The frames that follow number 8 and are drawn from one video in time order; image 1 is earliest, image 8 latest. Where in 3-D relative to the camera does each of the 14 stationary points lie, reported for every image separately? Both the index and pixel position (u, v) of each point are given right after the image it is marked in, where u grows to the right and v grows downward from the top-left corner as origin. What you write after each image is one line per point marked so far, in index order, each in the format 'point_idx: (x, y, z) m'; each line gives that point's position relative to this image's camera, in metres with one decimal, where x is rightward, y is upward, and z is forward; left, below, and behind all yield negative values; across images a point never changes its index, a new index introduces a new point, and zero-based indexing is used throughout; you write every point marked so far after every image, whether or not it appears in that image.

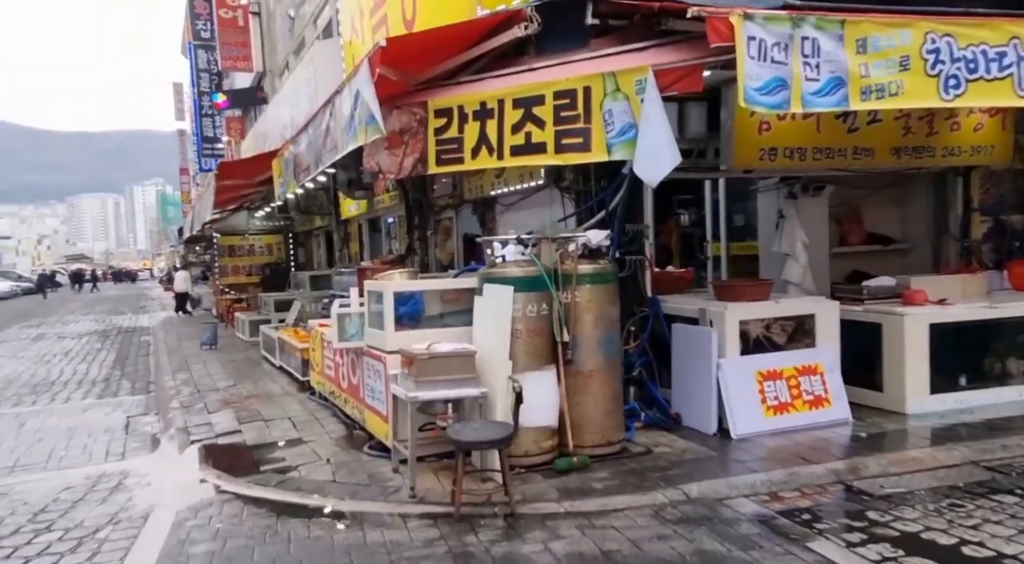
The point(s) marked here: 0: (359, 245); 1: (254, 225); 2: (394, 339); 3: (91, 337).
0: (-3.2, +0.8, +15.8) m
1: (-6.8, +1.5, +19.9) m
2: (-0.8, -0.4, +5.5) m
3: (-10.1, -1.3, +18.3) m
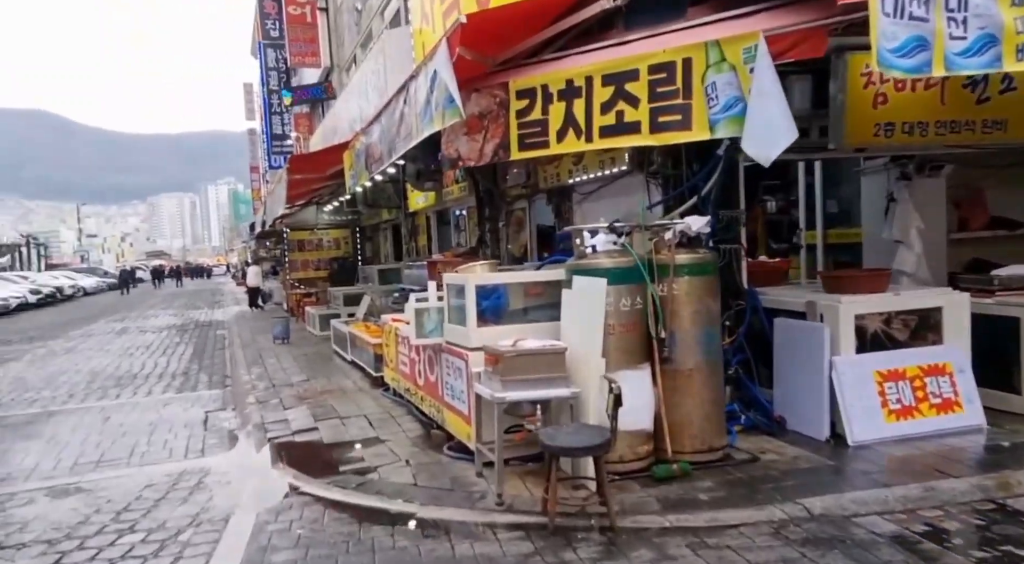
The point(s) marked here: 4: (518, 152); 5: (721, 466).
0: (-1.8, +0.9, +15.6) m
1: (-5.0, +1.6, +20.0) m
2: (-0.2, -0.4, +5.2) m
3: (-8.4, -1.2, +18.7) m
4: (0.0, +0.9, +5.5) m
5: (+1.3, -1.1, +4.7) m
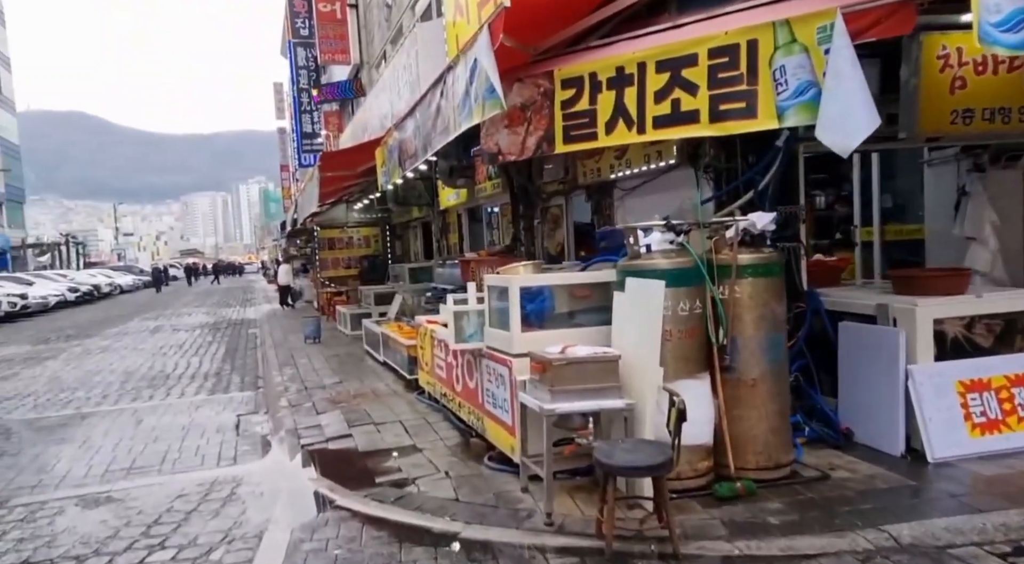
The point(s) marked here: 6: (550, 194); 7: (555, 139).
0: (-1.1, +0.9, +15.3) m
1: (-4.1, +1.7, +19.9) m
2: (+0.1, -0.4, +4.8) m
3: (-7.6, -1.2, +18.7) m
4: (+0.3, +0.9, +5.1) m
5: (+1.6, -1.1, +4.3) m
6: (+0.5, +1.1, +10.0) m
7: (+0.3, +1.0, +5.2) m
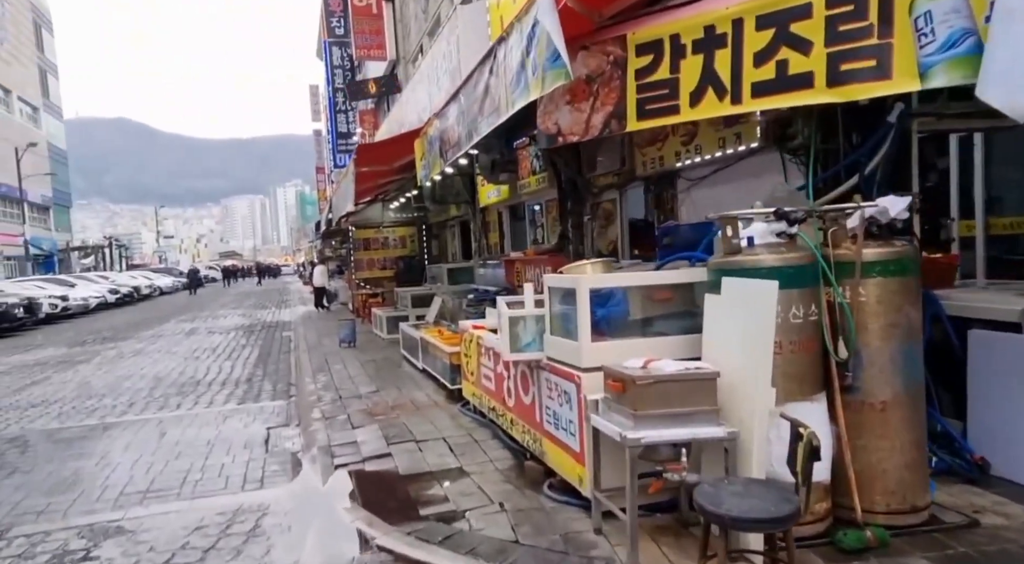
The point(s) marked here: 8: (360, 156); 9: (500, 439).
0: (-0.3, +0.9, +14.6) m
1: (-3.1, +1.7, +19.3) m
2: (+0.4, -0.4, +4.1) m
3: (-6.6, -1.2, +18.2) m
4: (+0.7, +0.9, +4.4) m
5: (+1.9, -1.1, +3.5) m
6: (+1.1, +1.1, +9.2) m
7: (+0.7, +1.0, +4.4) m
8: (-2.1, +1.6, +10.2) m
9: (-0.1, -1.2, +5.9) m
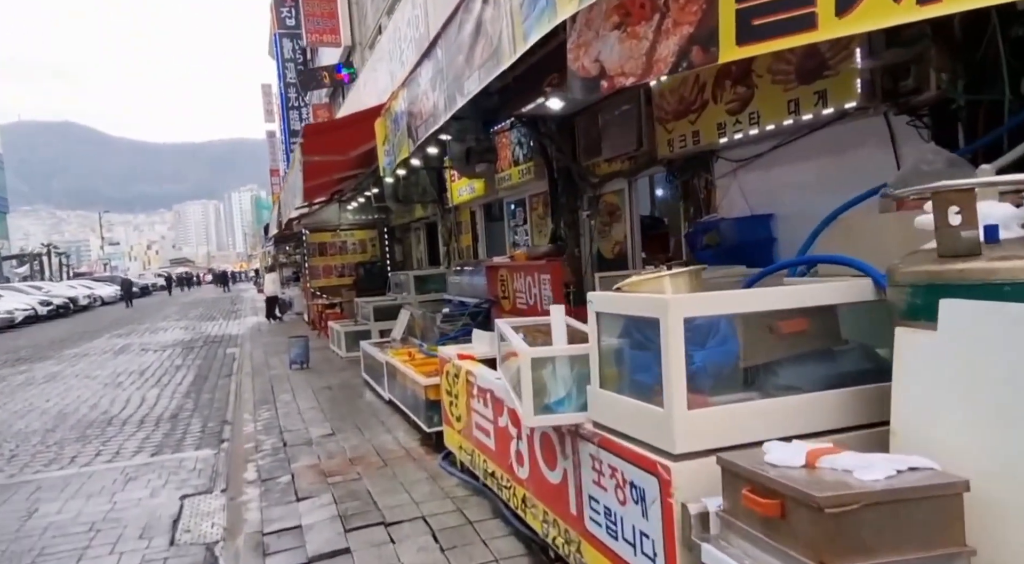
0: (-0.7, +0.8, +12.9) m
1: (-3.8, +1.5, +17.4) m
2: (+0.5, -0.5, +2.4) m
3: (-7.2, -1.4, +16.2) m
4: (+0.8, +0.8, +2.7) m
5: (+2.1, -1.2, +1.9) m
6: (+0.9, +1.0, +7.6) m
7: (+0.8, +0.9, +2.8) m
8: (-2.3, +1.5, +8.4) m
9: (0.0, -1.3, +4.2) m
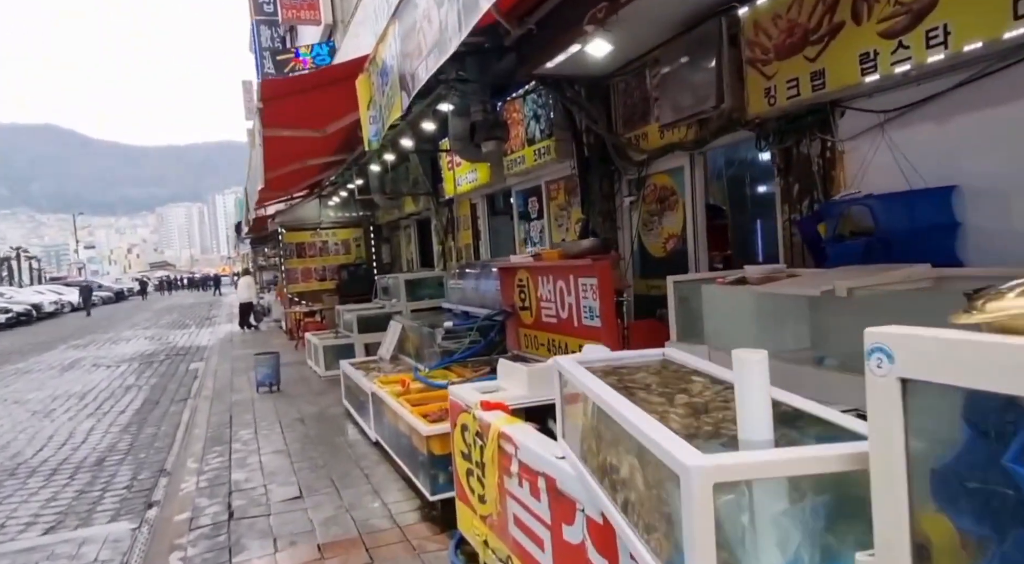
0: (-0.6, +0.7, +11.2) m
1: (-3.8, +1.4, +15.6) m
2: (+0.8, -0.5, +0.7) m
3: (-7.1, -1.6, +14.3) m
4: (+1.1, +0.8, +1.0) m
5: (+2.3, -1.2, +0.2) m
6: (+1.1, +1.0, +5.9) m
7: (+1.0, +0.9, +1.0) m
8: (-2.1, +1.4, +6.6) m
9: (+0.2, -1.4, +2.5) m
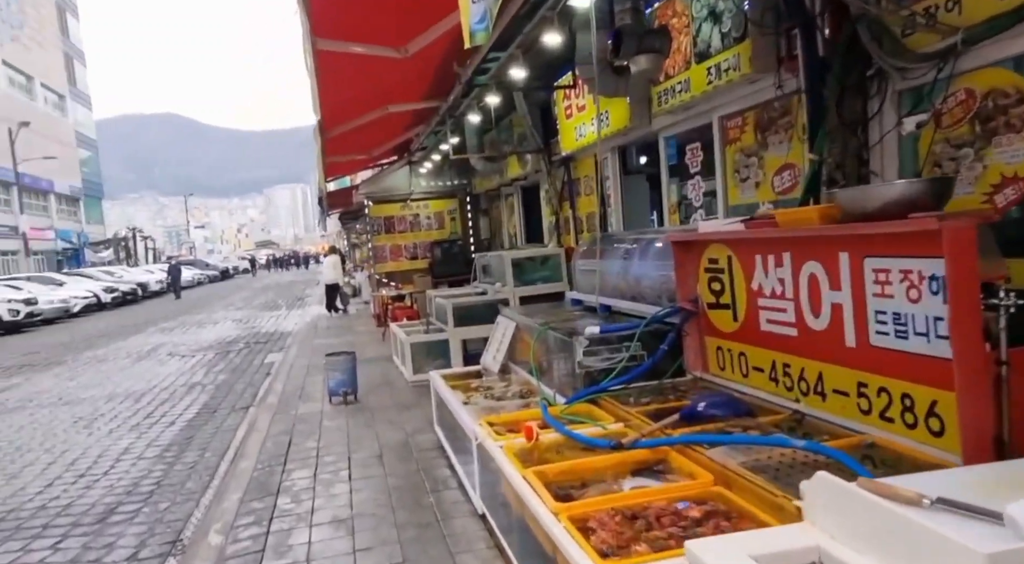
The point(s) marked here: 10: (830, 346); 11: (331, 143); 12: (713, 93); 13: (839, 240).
0: (+1.0, +0.9, +8.7) m
1: (-1.6, +1.7, +13.5) m
2: (+1.1, -0.6, -1.8) m
3: (-5.1, -1.2, +12.7) m
4: (+1.4, +0.7, -1.6) m
5: (+2.5, -1.3, -2.5) m
6: (+2.0, +1.1, +3.3) m
7: (+1.3, +0.8, -1.5) m
8: (-1.1, +1.5, +4.4) m
9: (+0.7, -1.4, +0.1) m
10: (+1.3, -0.2, +3.0) m
11: (-2.2, +1.5, +9.5) m
12: (+1.4, +1.4, +5.3) m
13: (+1.2, +0.2, +2.8) m
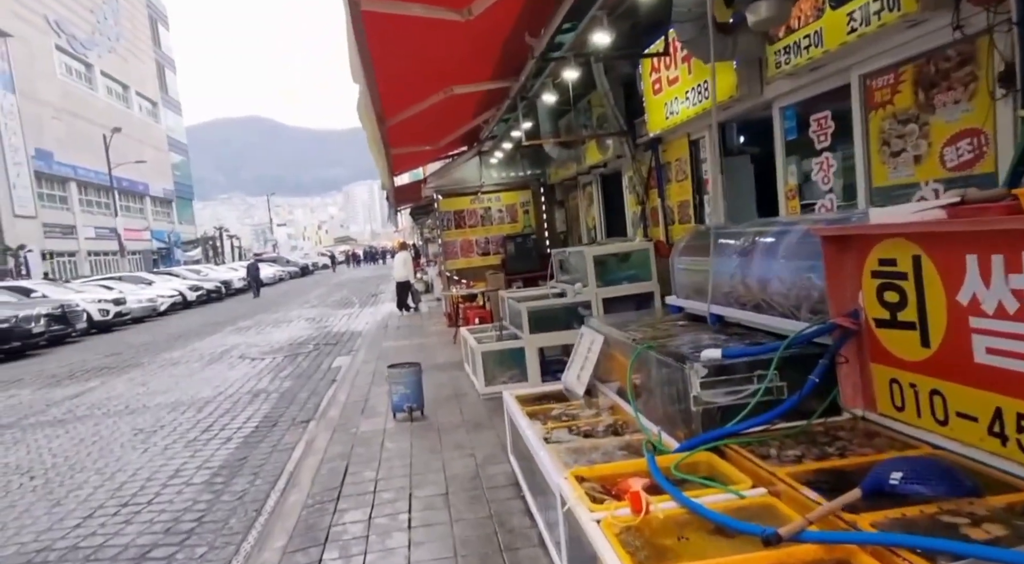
0: (+1.8, +1.0, +7.6) m
1: (-0.4, +1.8, +12.6) m
2: (+0.9, -0.7, -2.9) m
3: (-3.9, -1.3, +12.2) m
4: (+1.2, +0.6, -2.7) m
5: (+2.3, -1.4, -3.7) m
6: (+2.3, +1.0, +2.1) m
7: (+1.1, +0.7, -2.6) m
8: (-0.7, +1.5, +3.5) m
9: (+0.7, -1.5, -0.9) m
10: (+1.5, -0.3, +1.9) m
11: (-1.3, +1.5, +8.7) m
12: (+1.9, +1.3, +4.2) m
13: (+1.5, +0.1, +1.7) m
